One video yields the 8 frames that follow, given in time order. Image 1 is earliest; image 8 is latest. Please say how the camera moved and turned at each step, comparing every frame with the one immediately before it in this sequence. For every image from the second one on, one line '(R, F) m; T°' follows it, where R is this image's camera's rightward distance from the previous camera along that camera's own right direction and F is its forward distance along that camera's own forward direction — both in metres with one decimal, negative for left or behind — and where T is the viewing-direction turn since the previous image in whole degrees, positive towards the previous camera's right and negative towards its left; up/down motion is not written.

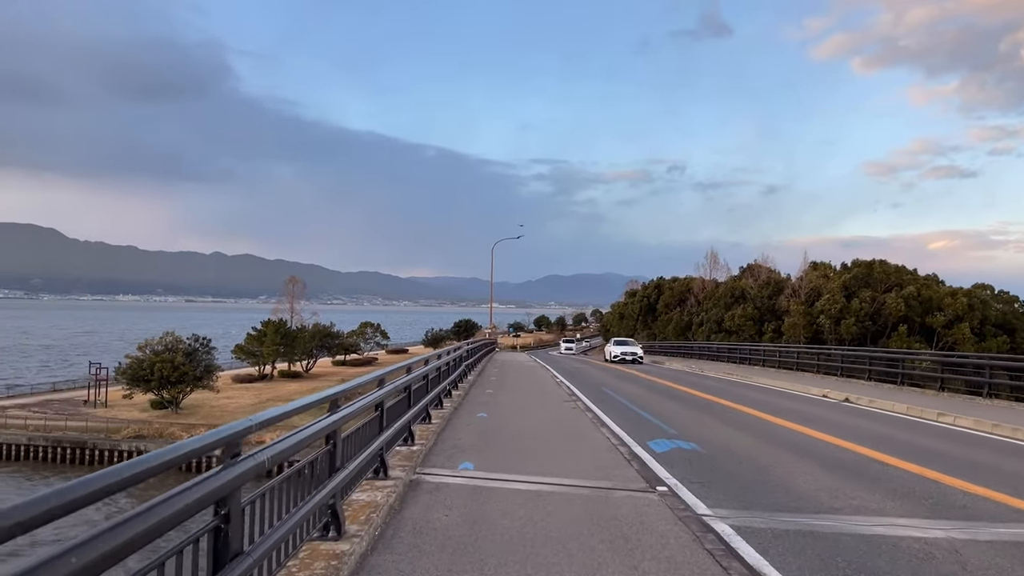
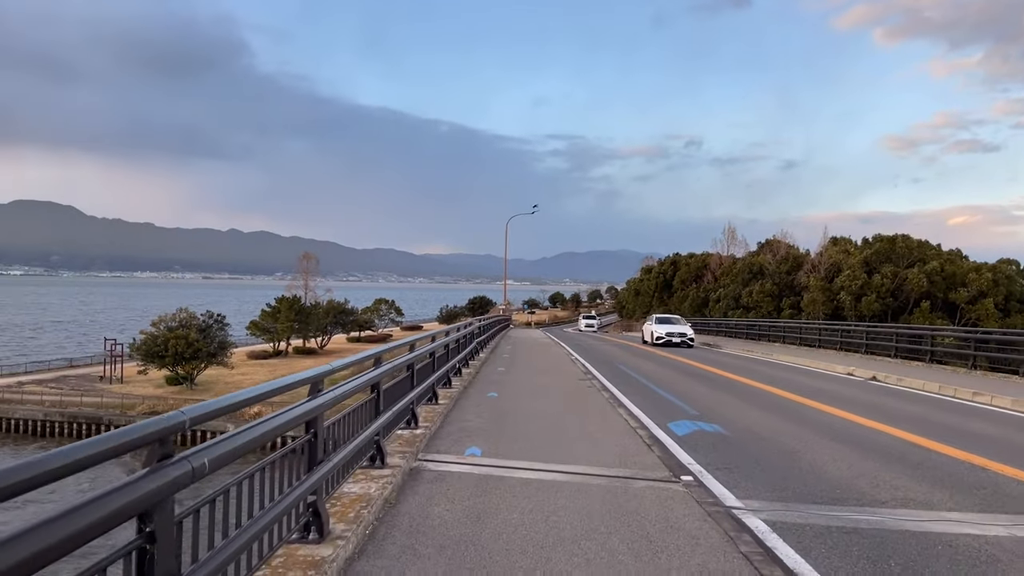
(0.0, +0.6) m; -1°
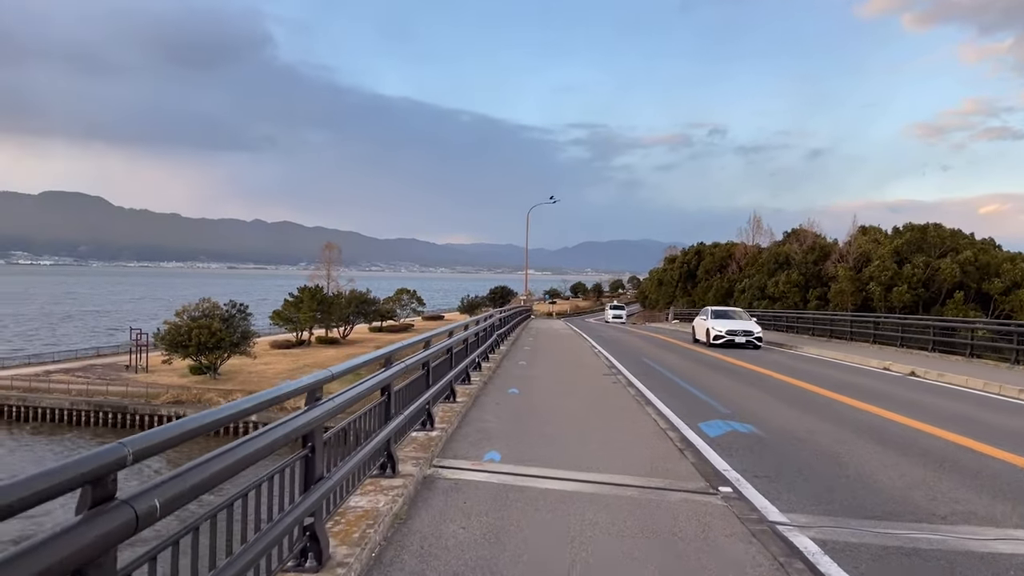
(0.0, +0.4) m; -2°
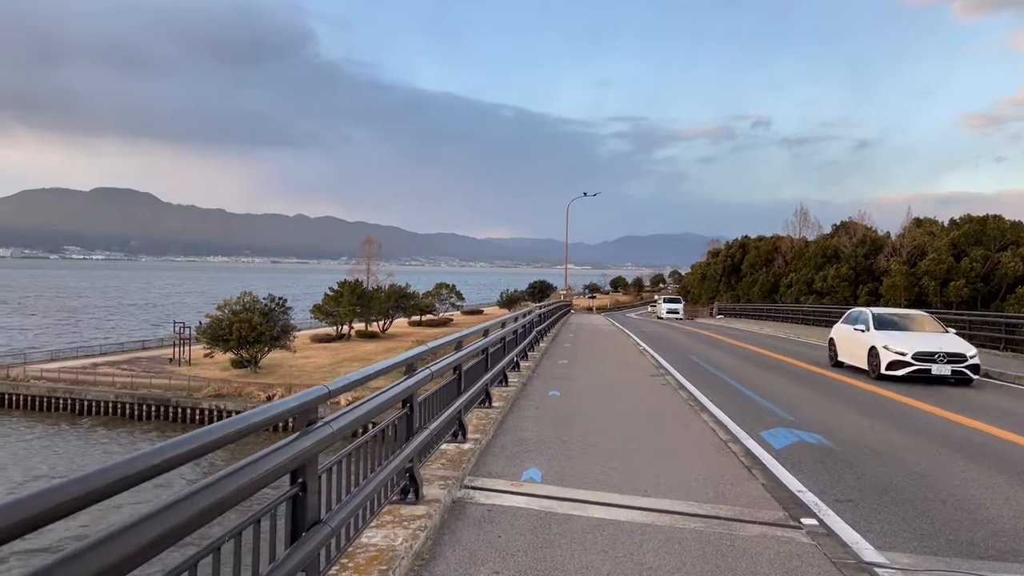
(0.0, +0.7) m; -3°
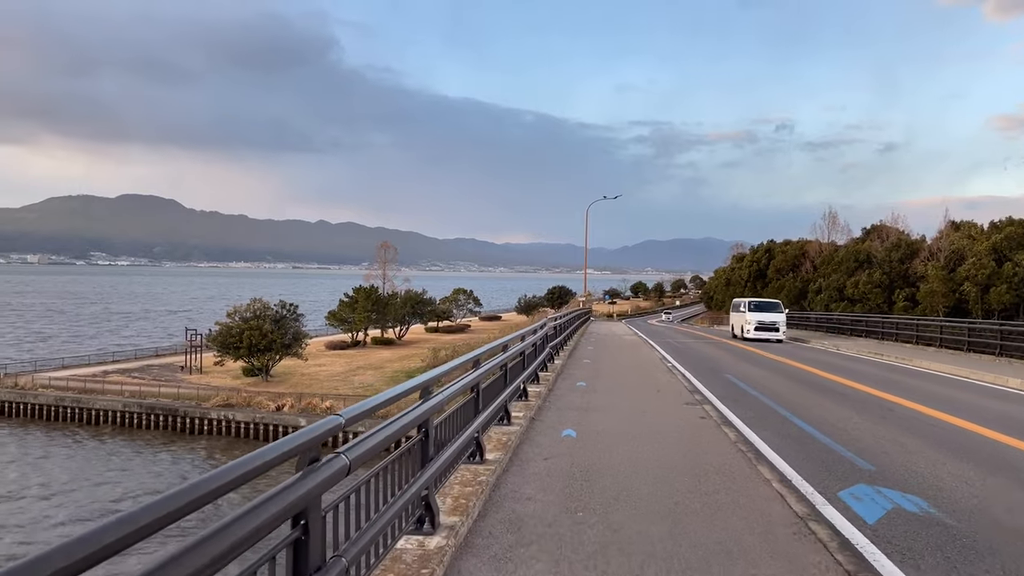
(+0.1, +1.8) m; -1°
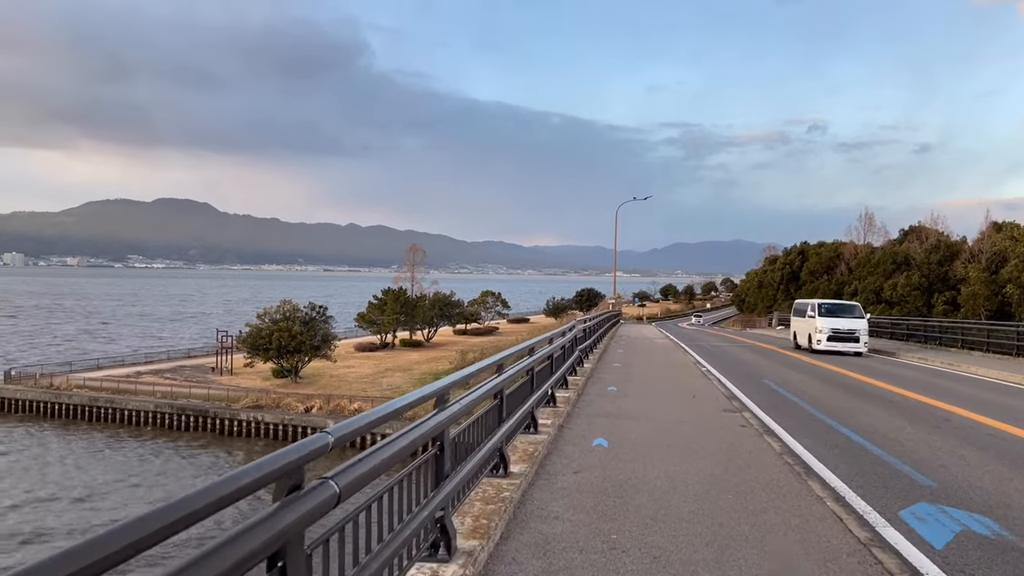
(0.0, +0.4) m; -2°
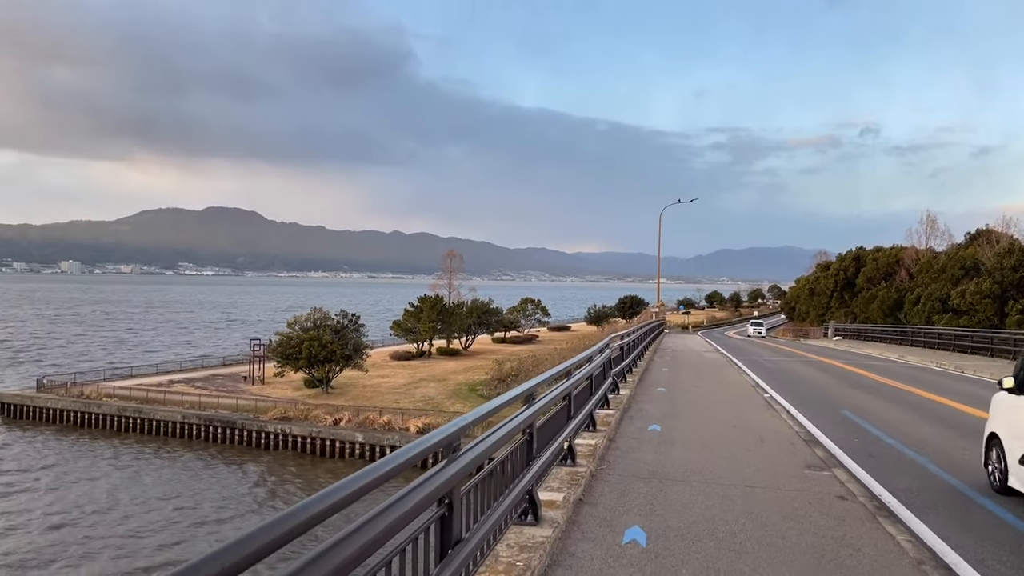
(+0.3, +2.3) m; -3°
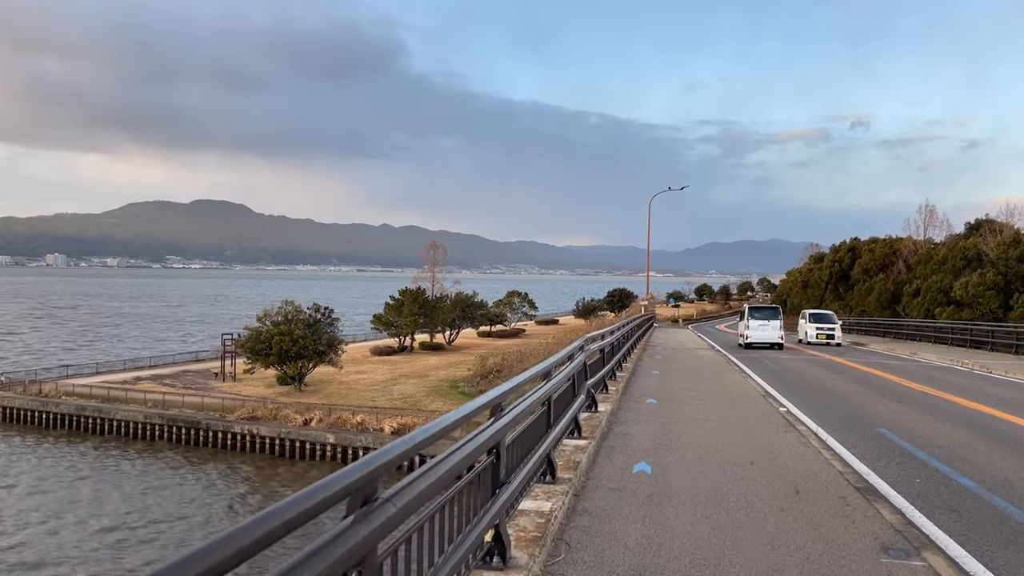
(+0.5, +2.5) m; +1°
